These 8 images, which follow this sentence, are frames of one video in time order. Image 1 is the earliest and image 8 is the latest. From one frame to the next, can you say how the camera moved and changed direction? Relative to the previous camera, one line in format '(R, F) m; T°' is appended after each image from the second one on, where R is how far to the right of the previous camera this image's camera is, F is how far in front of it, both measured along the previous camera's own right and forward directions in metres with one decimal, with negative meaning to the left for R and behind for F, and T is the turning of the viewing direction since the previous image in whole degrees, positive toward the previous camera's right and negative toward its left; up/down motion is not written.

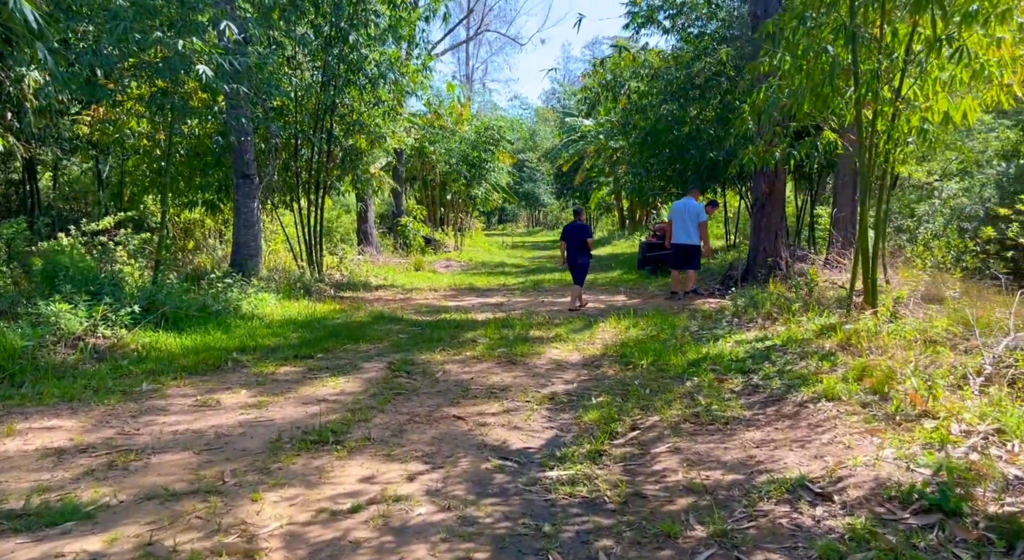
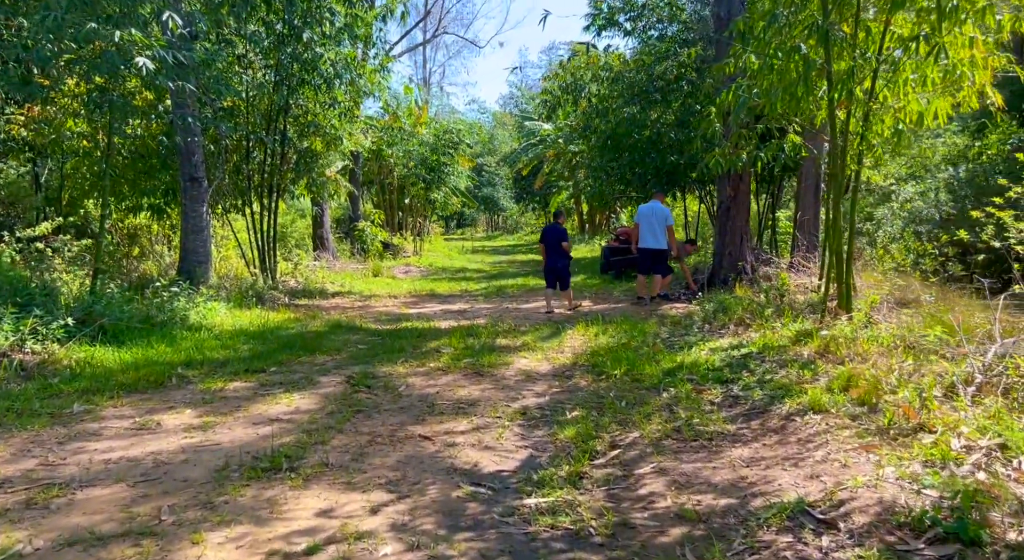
(-0.1, +0.4) m; +2°
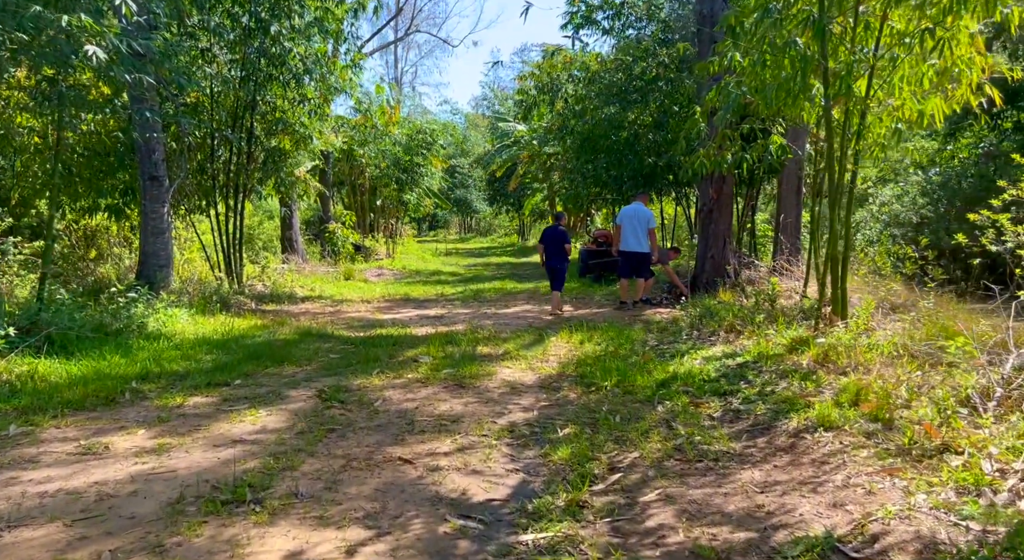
(-0.1, +0.5) m; +2°
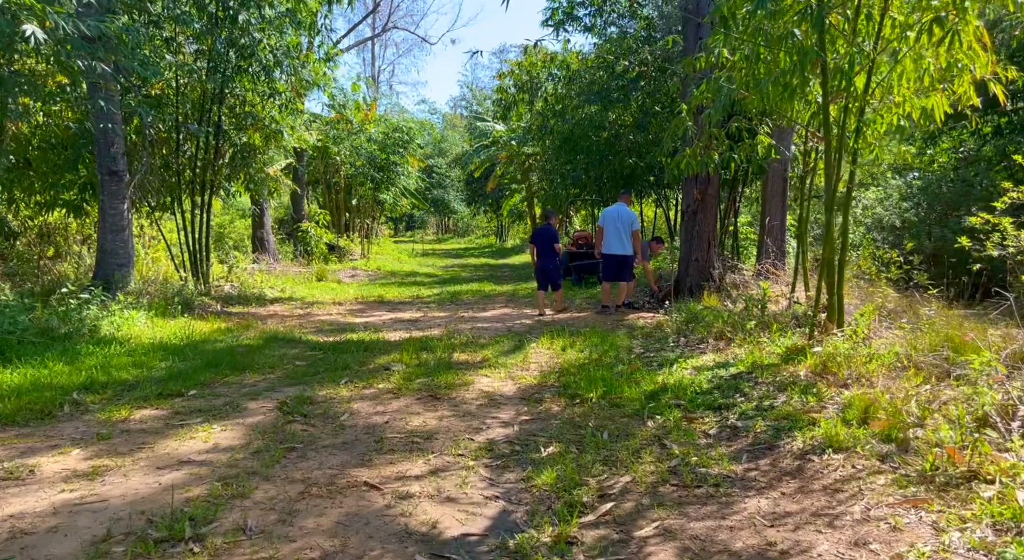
(0.0, +0.5) m; +1°
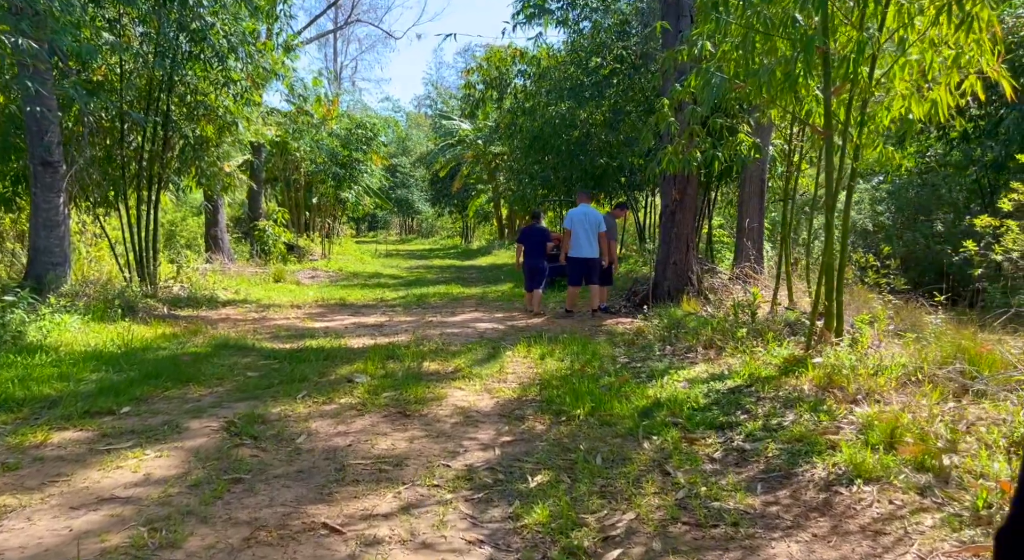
(-0.1, +0.7) m; +2°
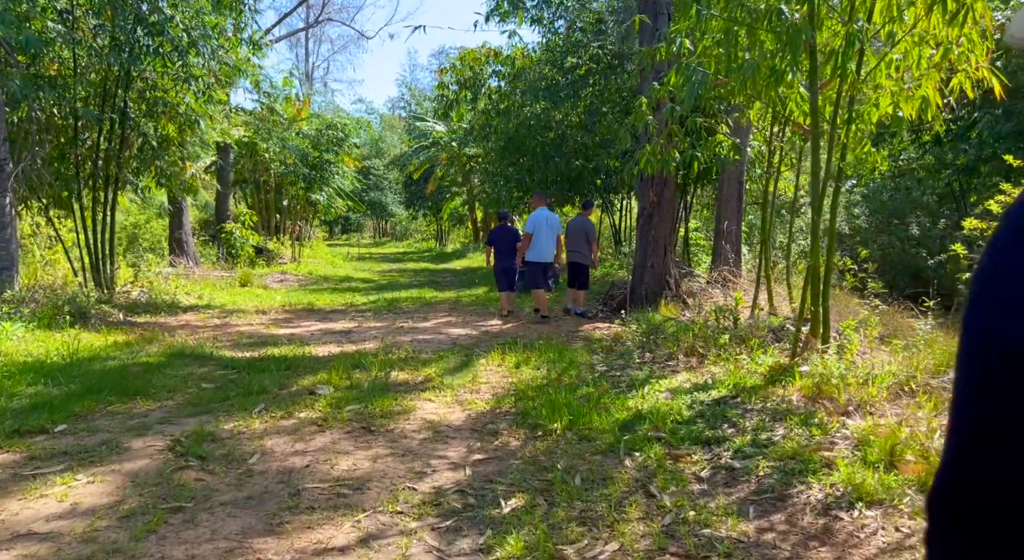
(0.0, +0.4) m; +1°
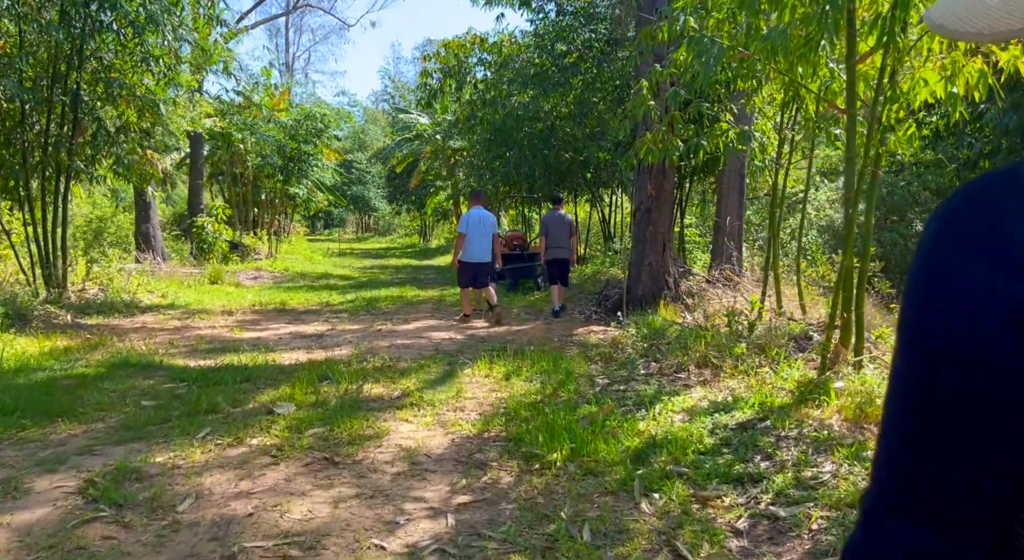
(0.0, +0.9) m; +1°
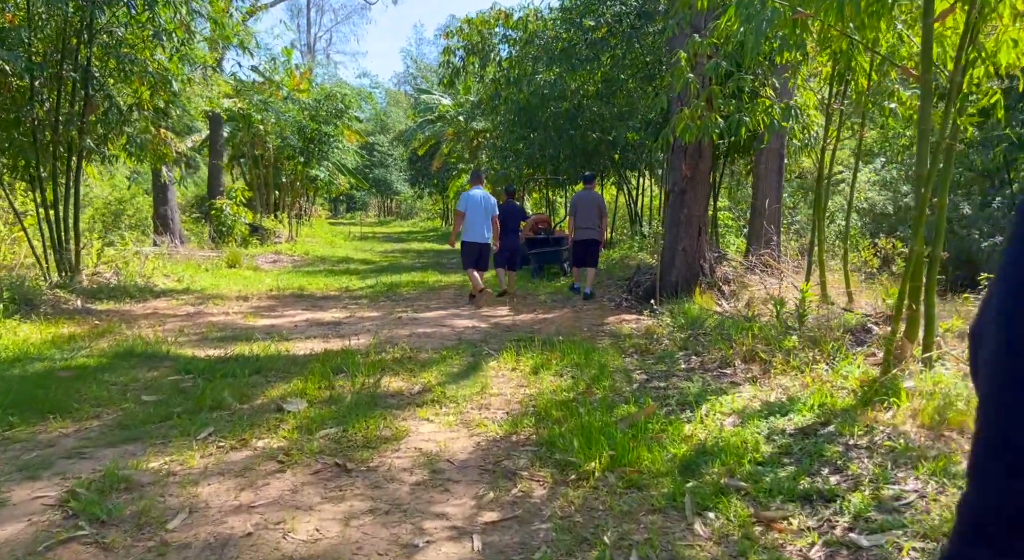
(0.0, +0.5) m; -1°
